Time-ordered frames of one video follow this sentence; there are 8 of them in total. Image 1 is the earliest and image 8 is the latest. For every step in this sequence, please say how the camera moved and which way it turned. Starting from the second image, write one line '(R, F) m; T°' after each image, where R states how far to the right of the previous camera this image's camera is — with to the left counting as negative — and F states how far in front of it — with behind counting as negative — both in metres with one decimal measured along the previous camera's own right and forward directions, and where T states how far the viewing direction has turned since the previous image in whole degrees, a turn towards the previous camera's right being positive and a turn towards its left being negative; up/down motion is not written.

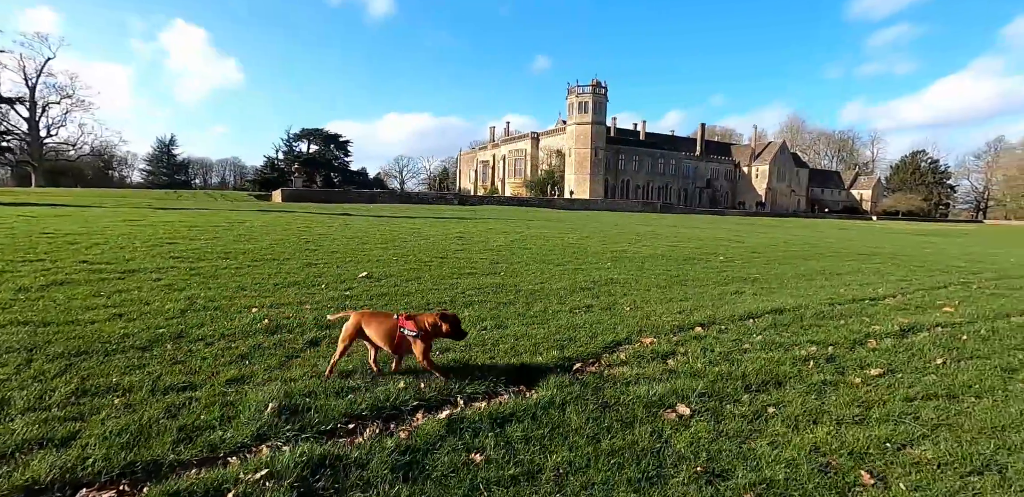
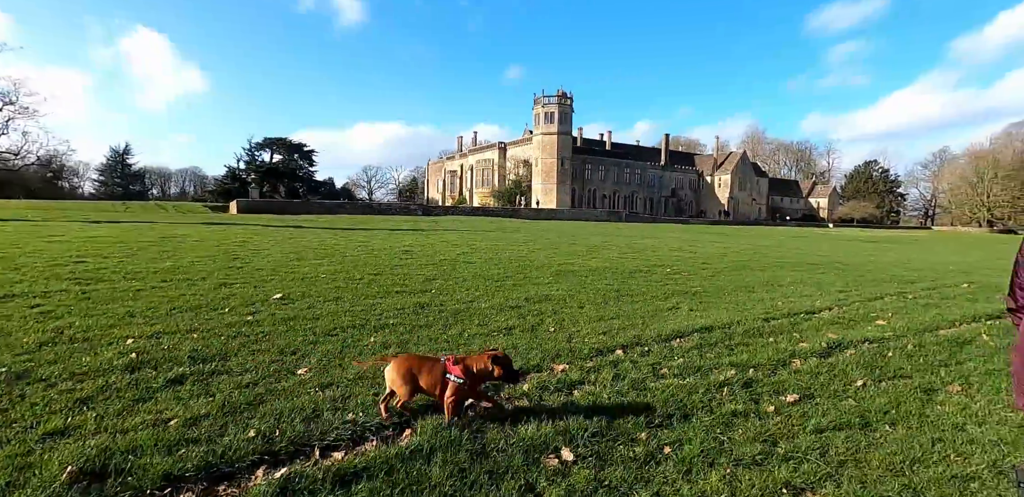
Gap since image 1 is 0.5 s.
(+0.6, +0.3) m; +3°
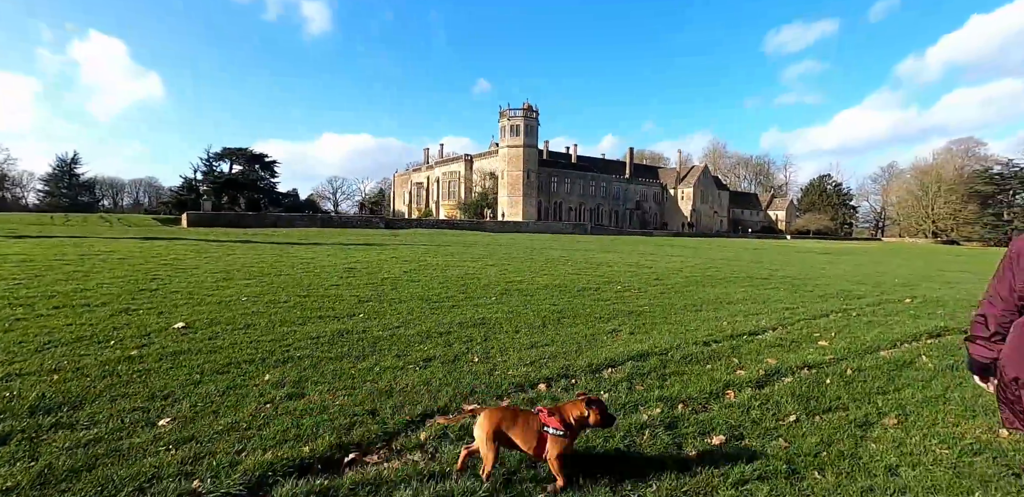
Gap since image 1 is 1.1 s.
(+0.5, +0.4) m; +3°
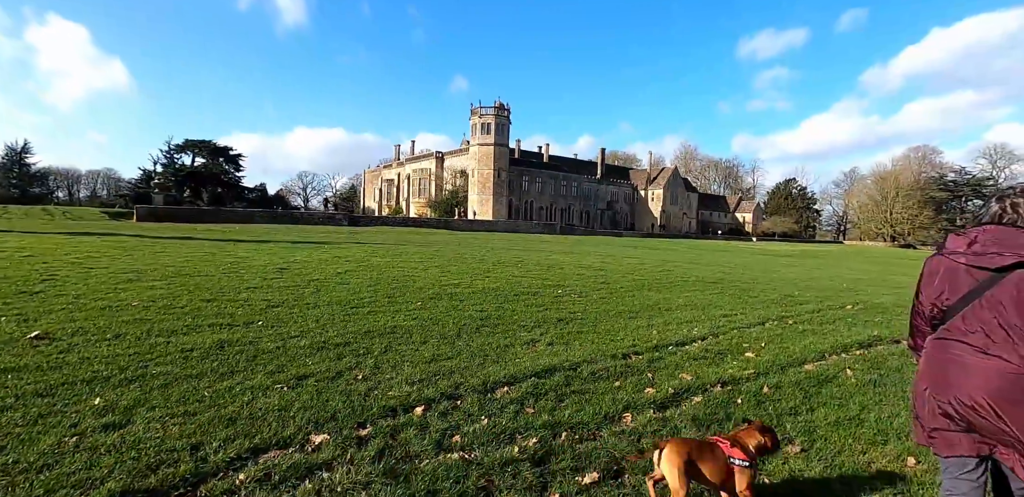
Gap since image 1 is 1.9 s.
(+0.8, +0.5) m; +3°
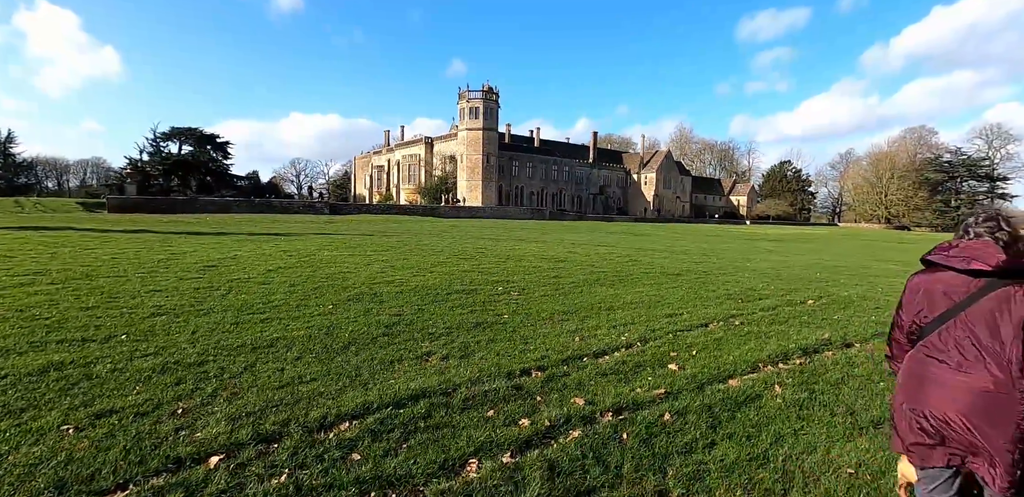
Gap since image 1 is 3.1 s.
(+1.2, +0.8) m; 0°
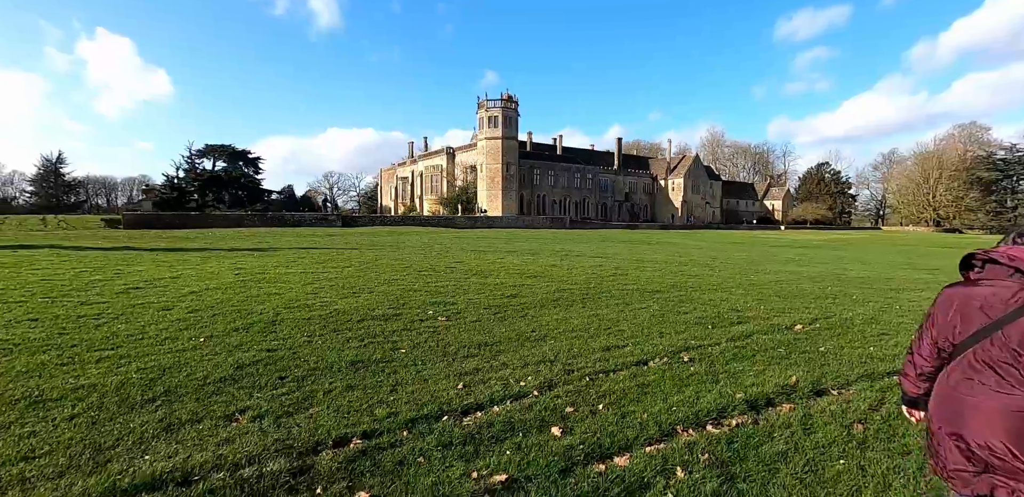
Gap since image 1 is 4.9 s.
(+1.7, +1.4) m; -4°
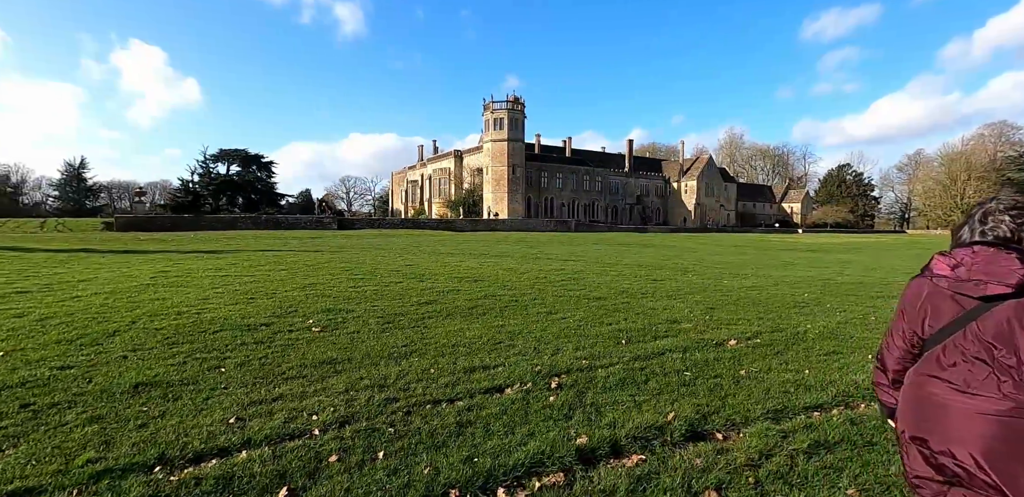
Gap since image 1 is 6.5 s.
(+1.8, +1.2) m; -2°
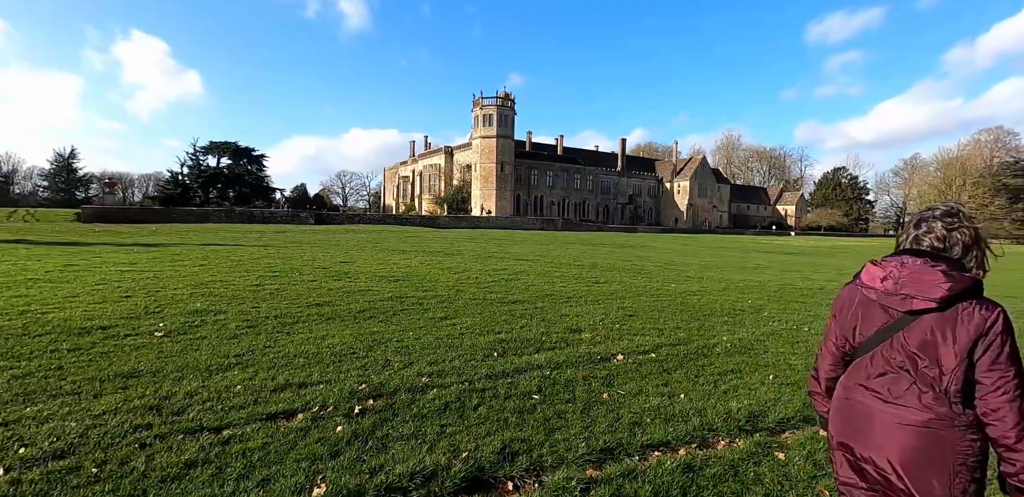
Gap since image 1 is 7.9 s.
(+1.6, +0.8) m; 0°
